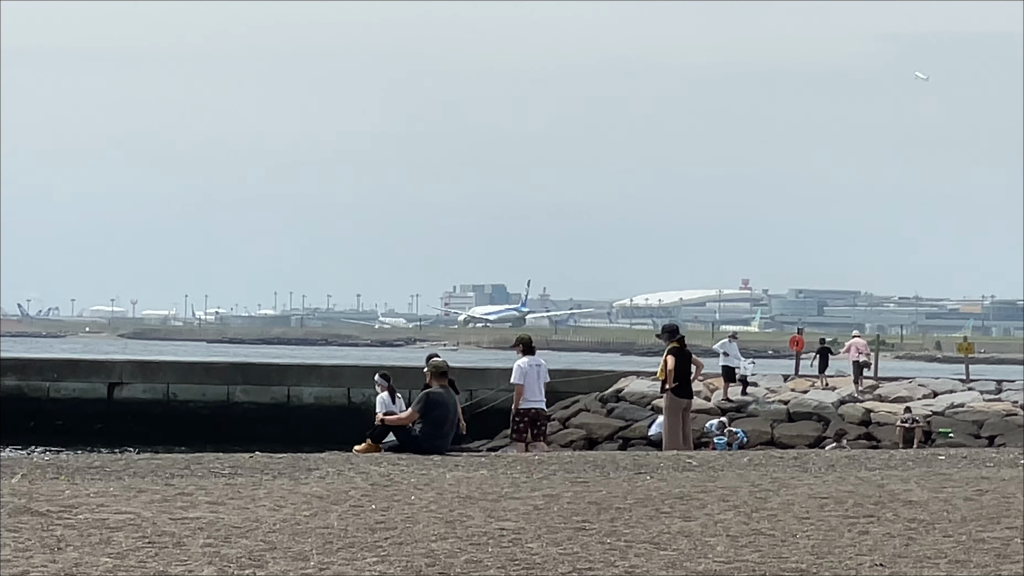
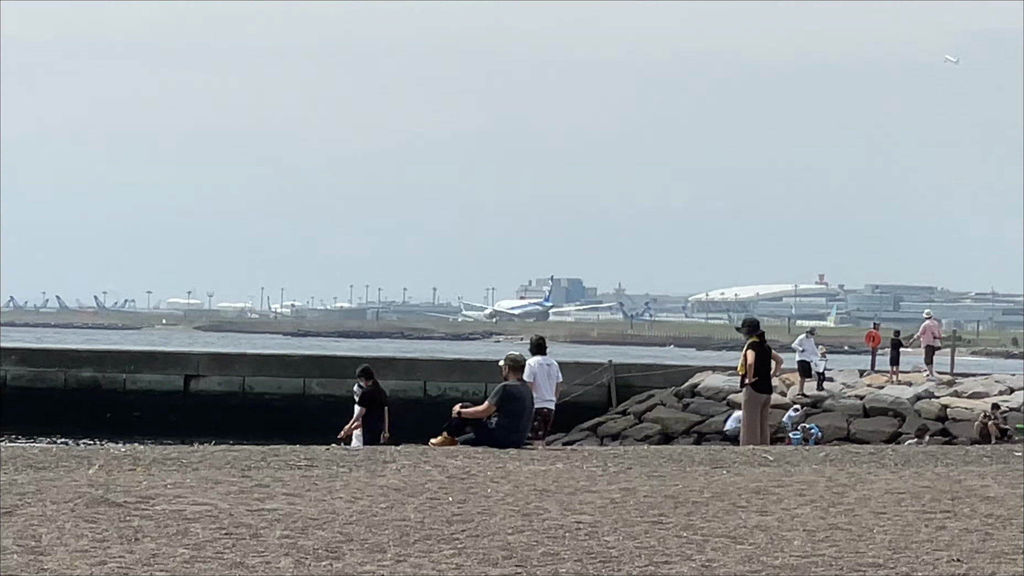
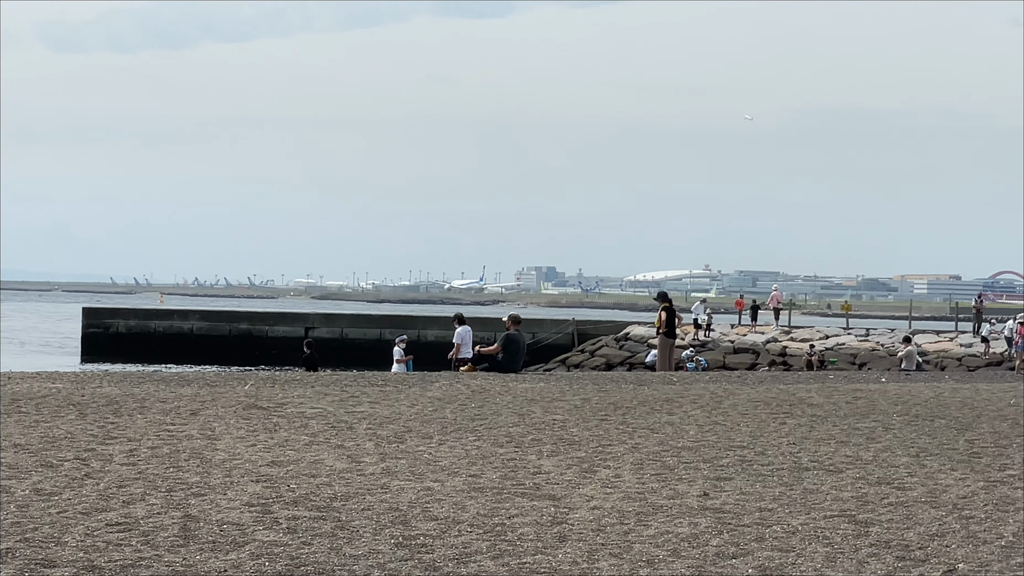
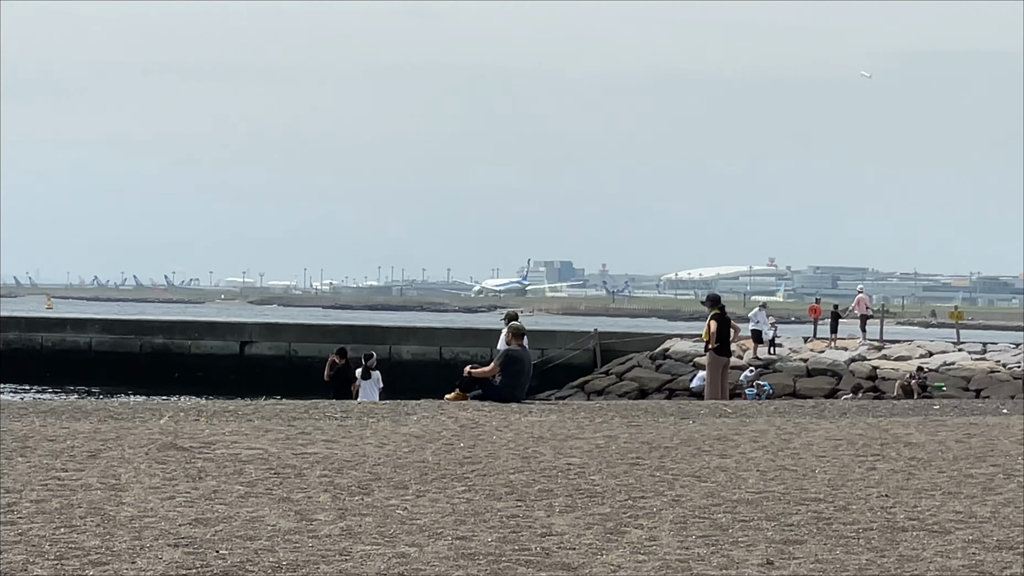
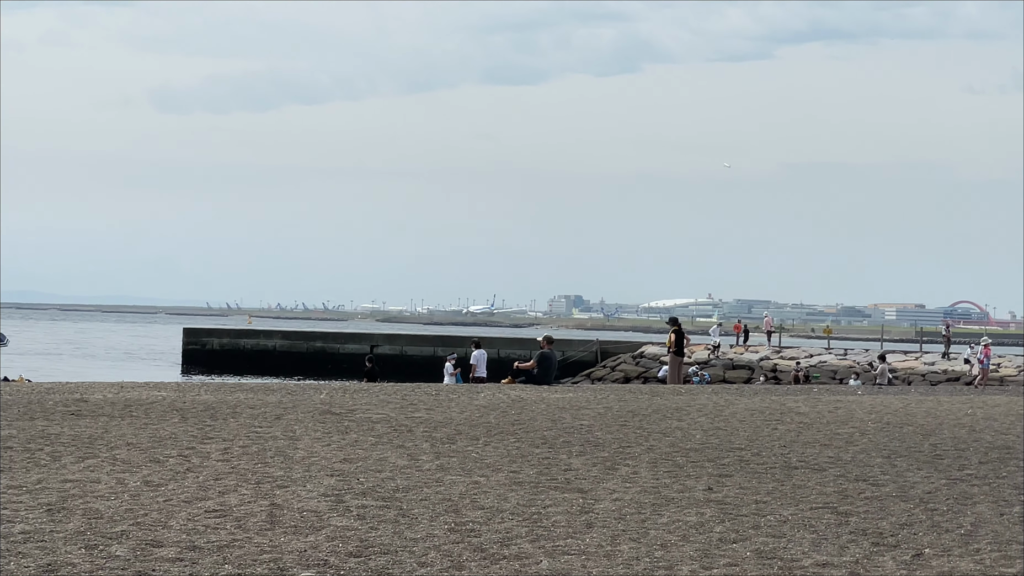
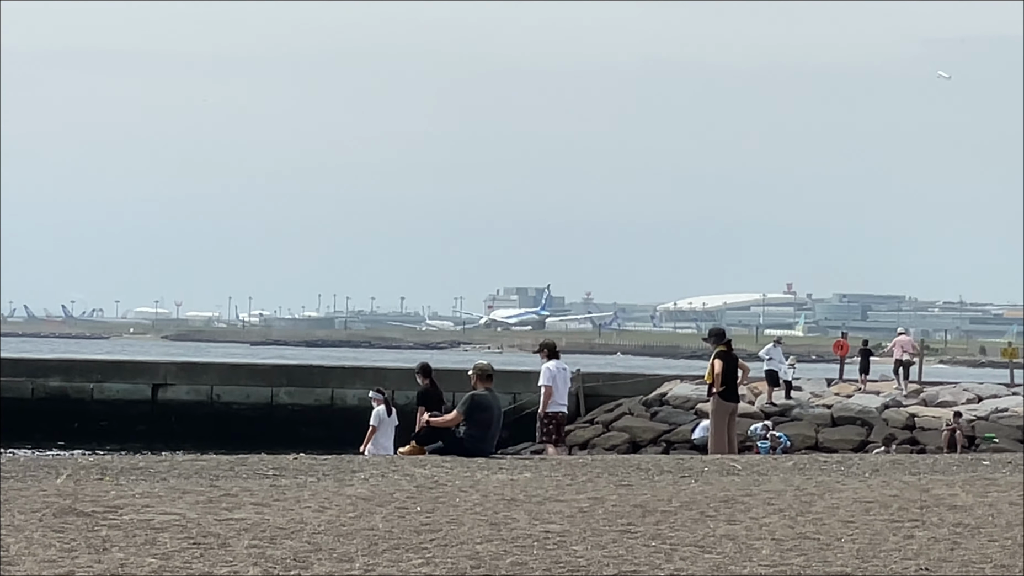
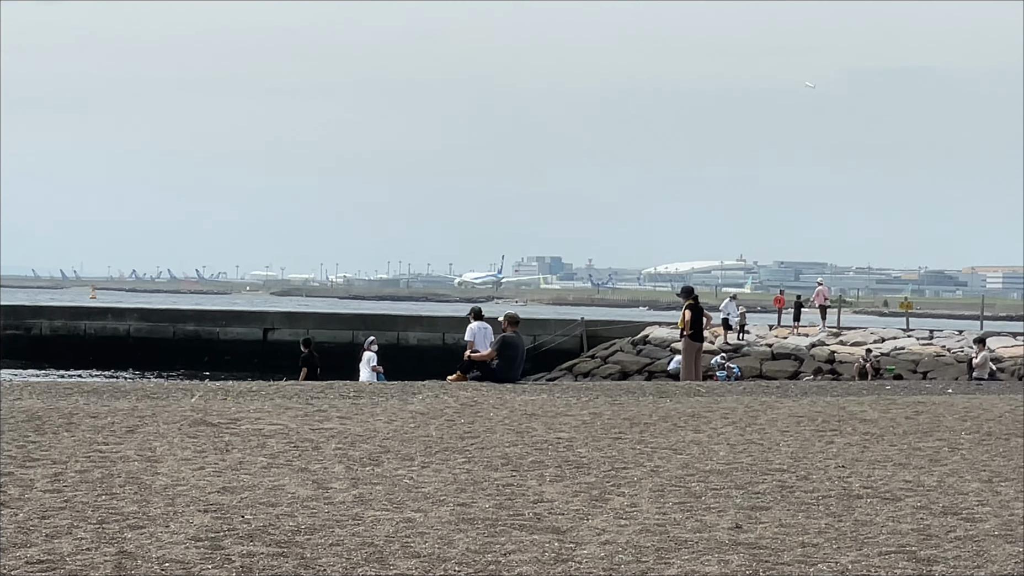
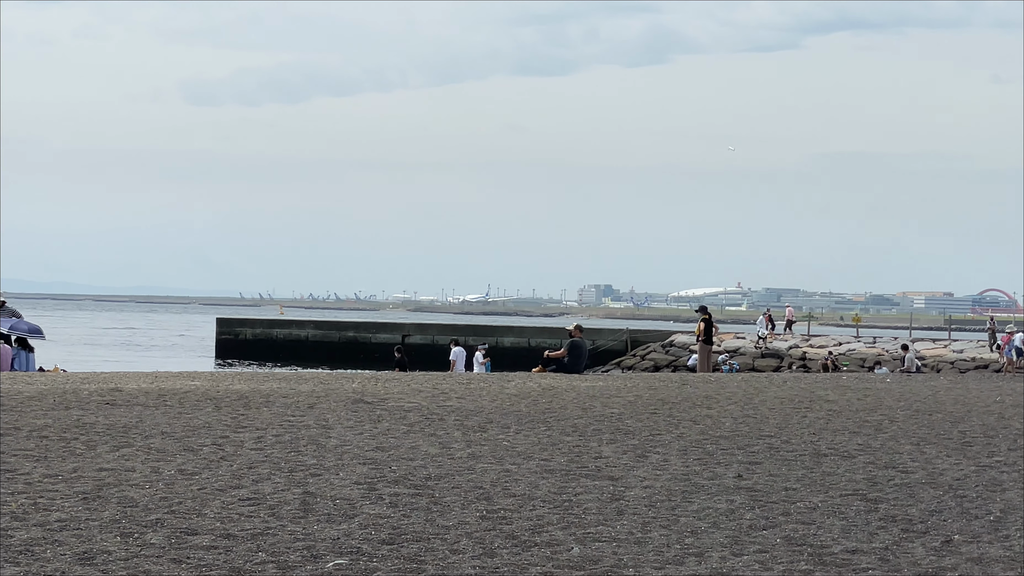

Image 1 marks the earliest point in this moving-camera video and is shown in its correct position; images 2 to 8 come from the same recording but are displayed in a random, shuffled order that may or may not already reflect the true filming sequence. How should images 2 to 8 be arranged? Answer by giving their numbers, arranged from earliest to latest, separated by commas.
6, 2, 4, 7, 3, 5, 8
